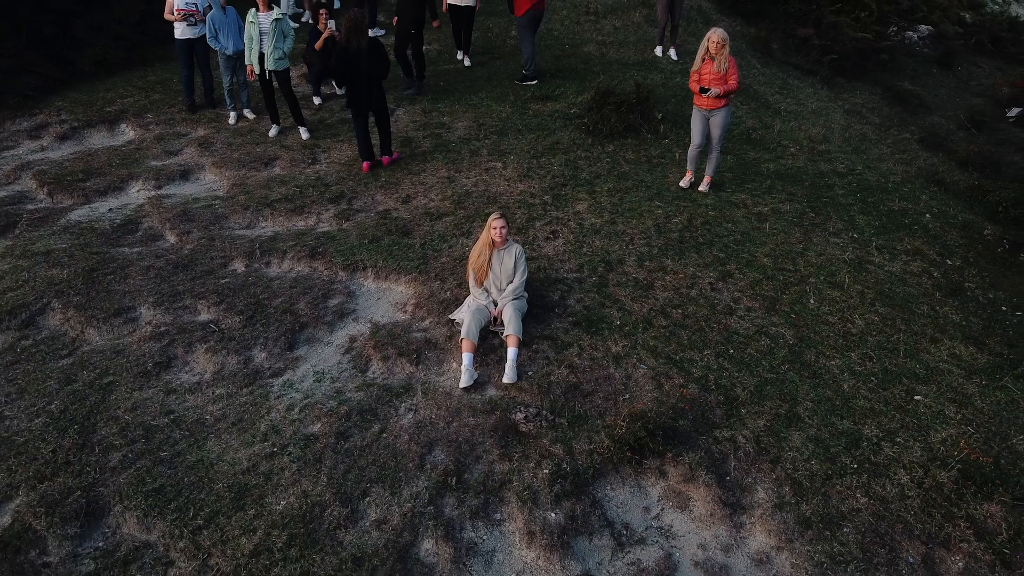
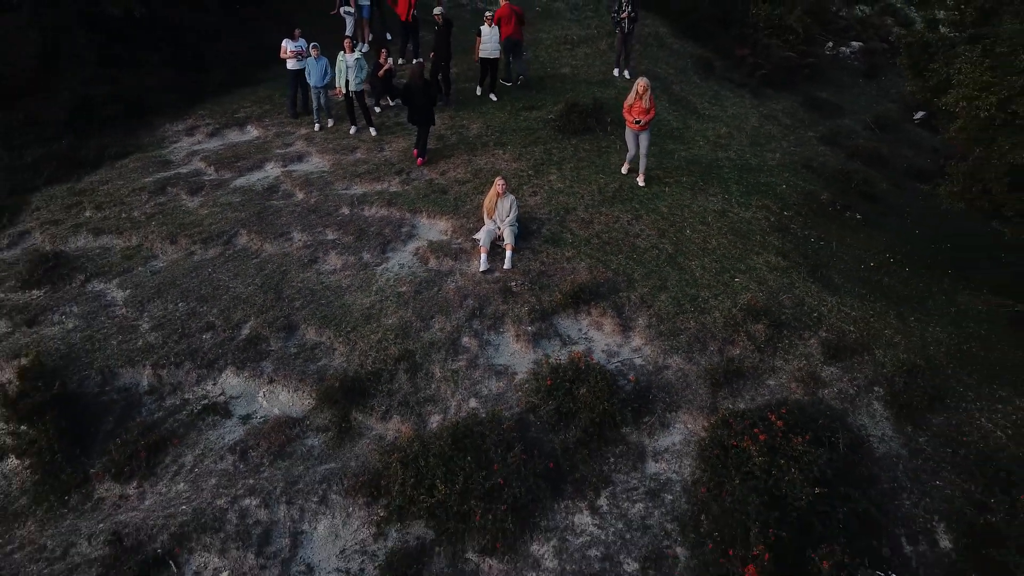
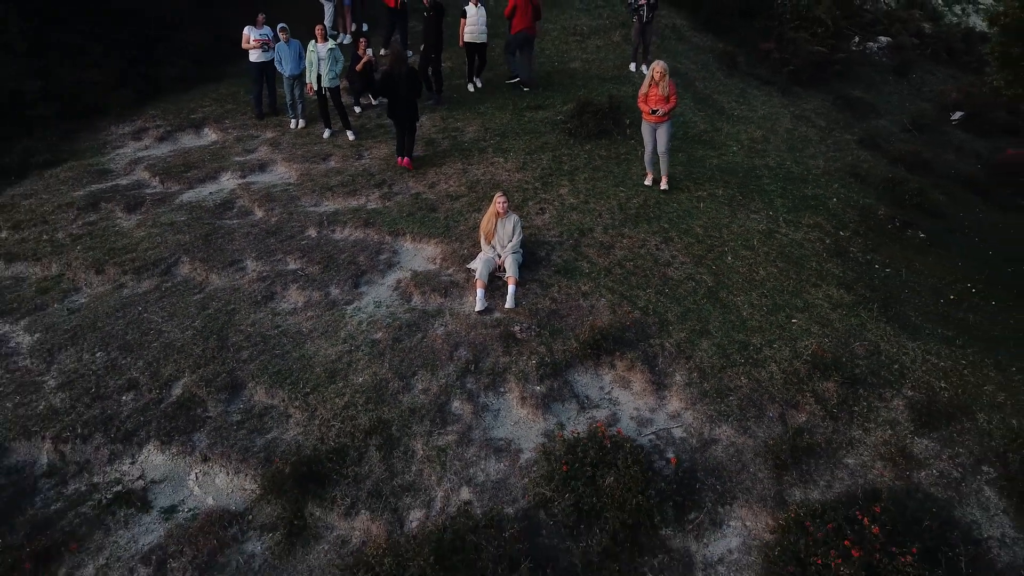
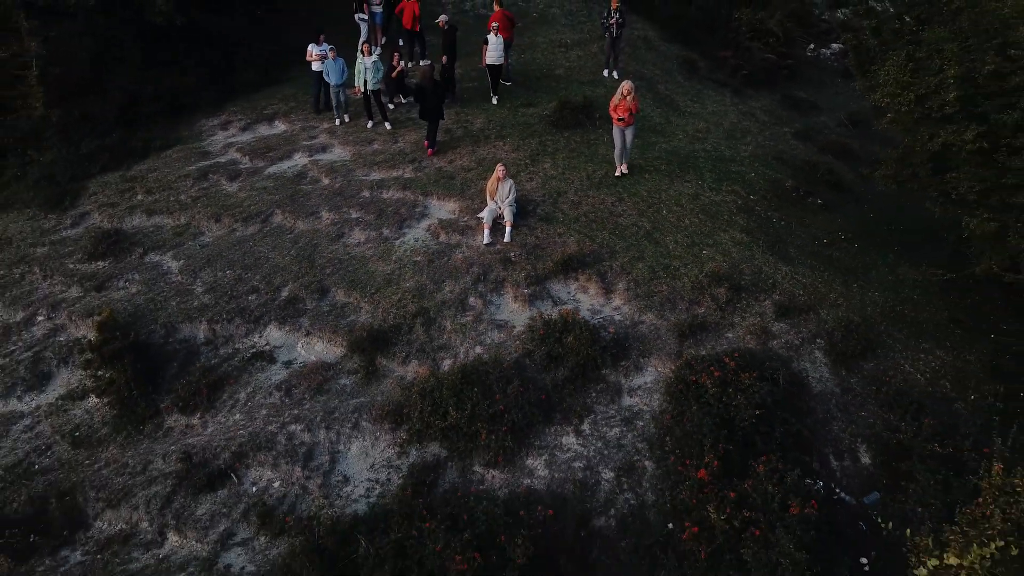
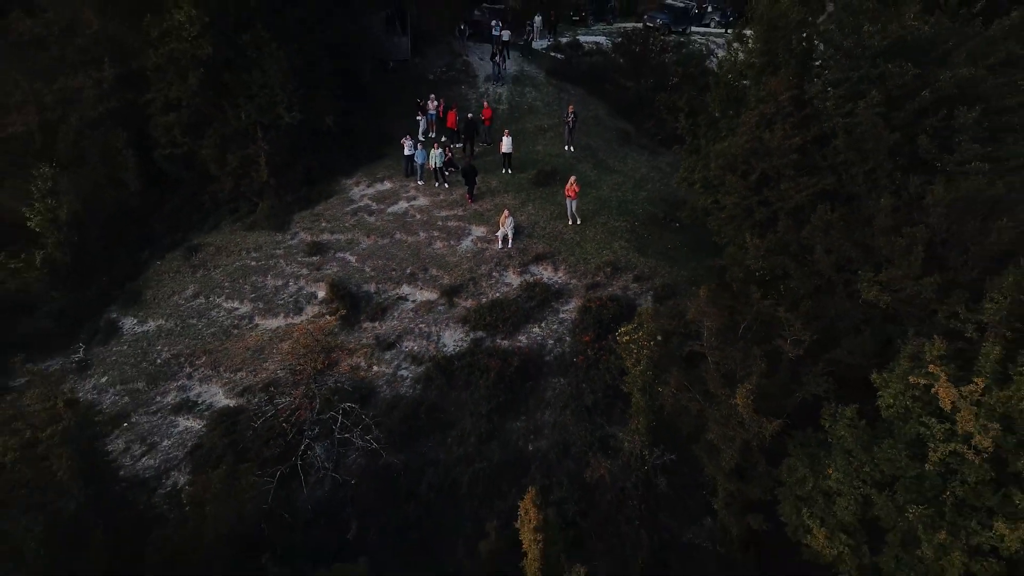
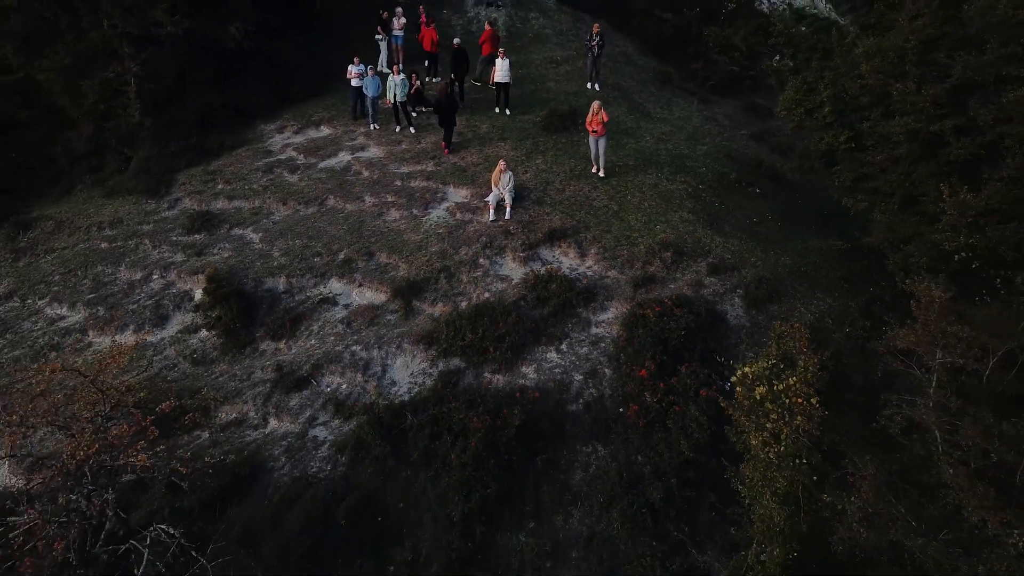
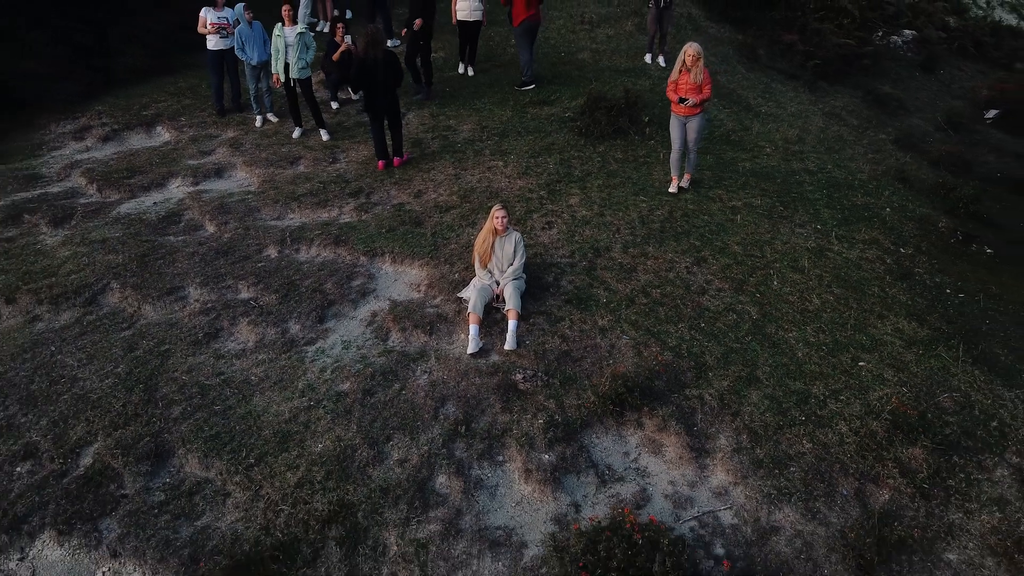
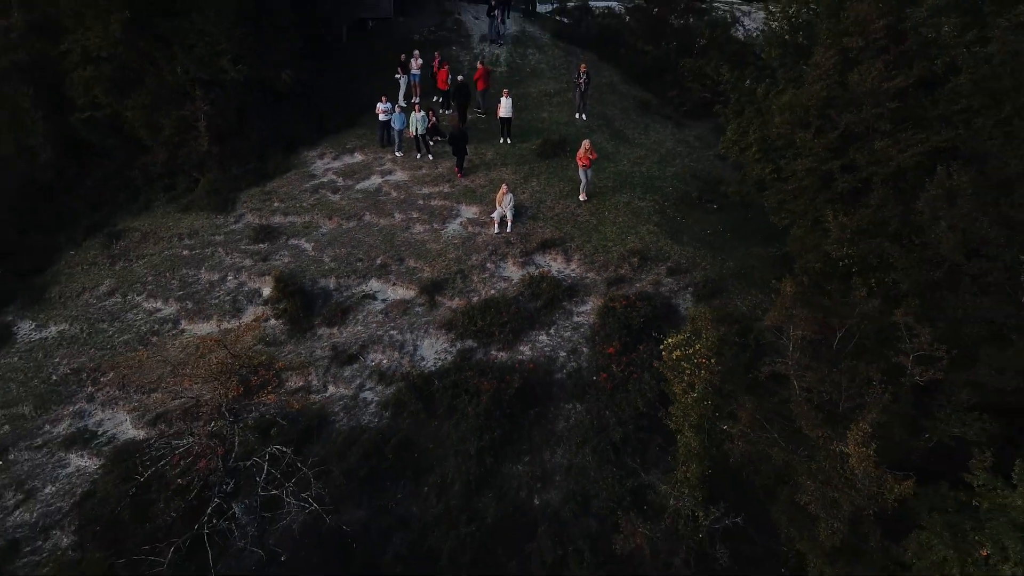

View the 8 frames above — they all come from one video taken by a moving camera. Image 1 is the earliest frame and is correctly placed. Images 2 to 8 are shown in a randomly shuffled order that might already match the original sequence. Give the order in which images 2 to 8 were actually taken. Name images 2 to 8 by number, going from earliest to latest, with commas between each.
7, 3, 2, 4, 6, 8, 5
